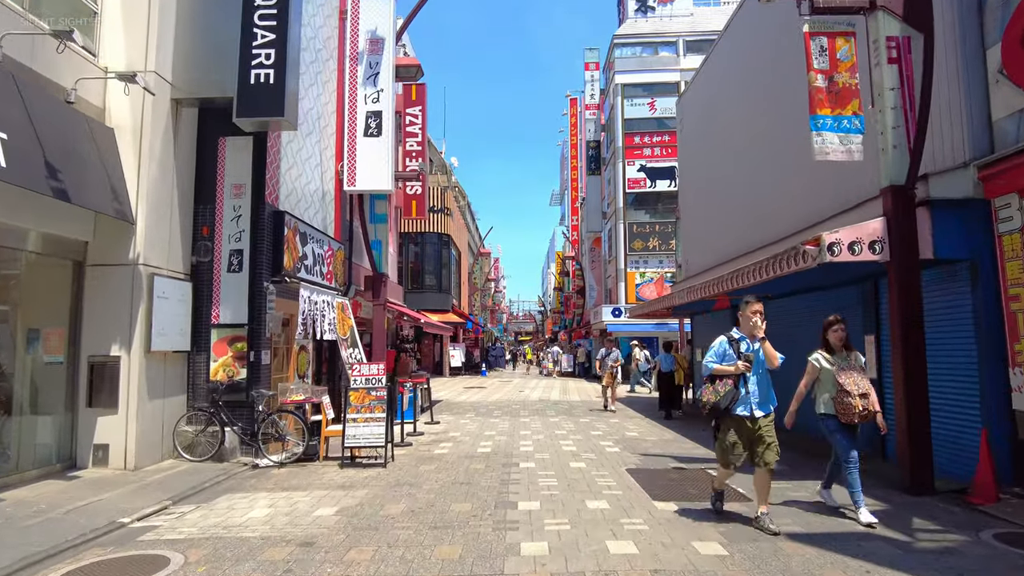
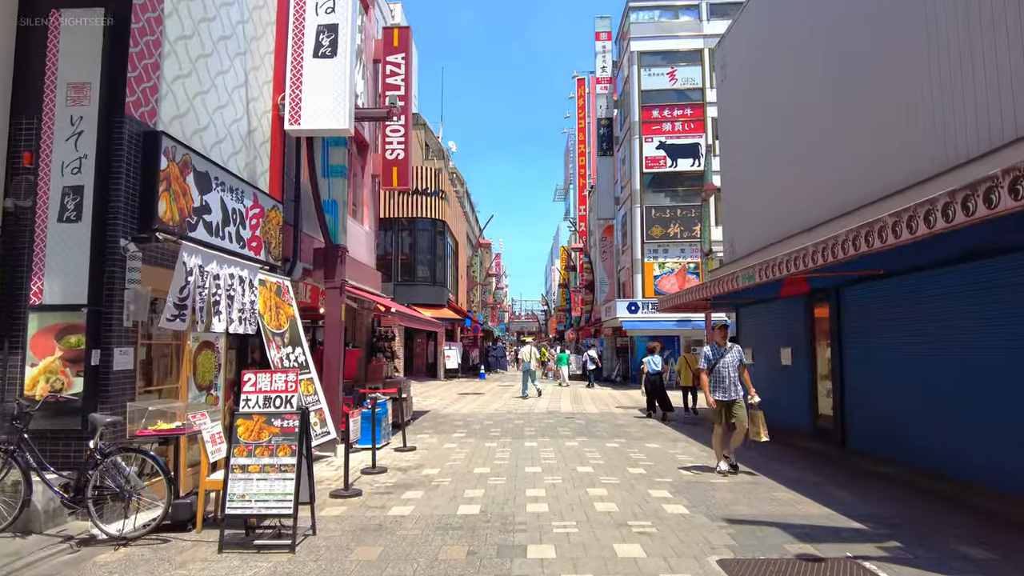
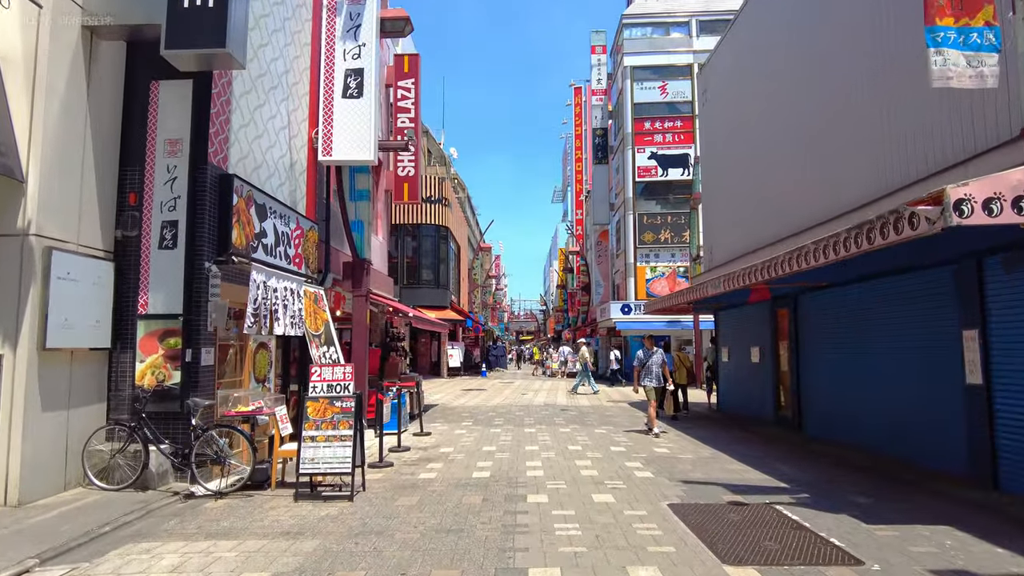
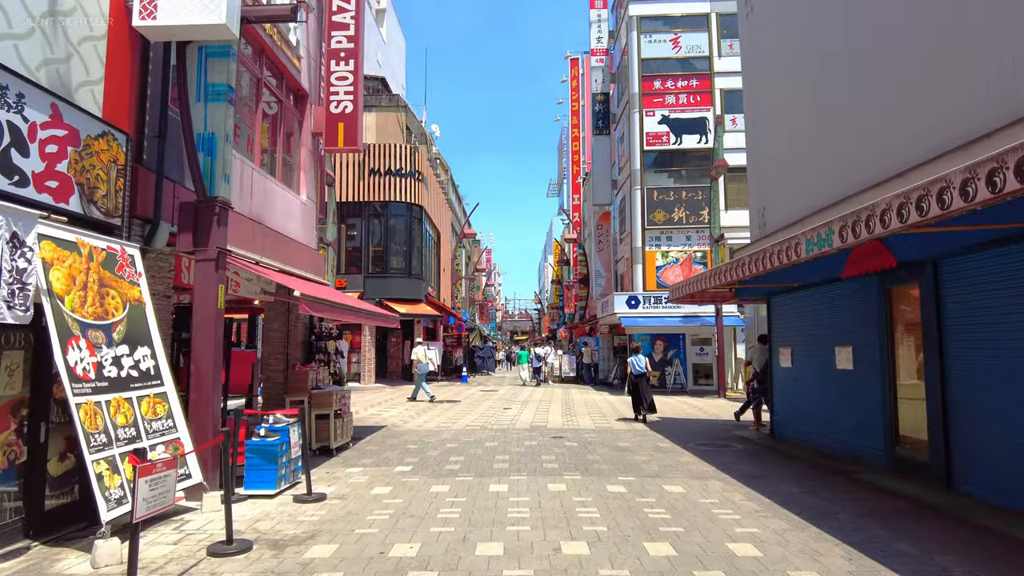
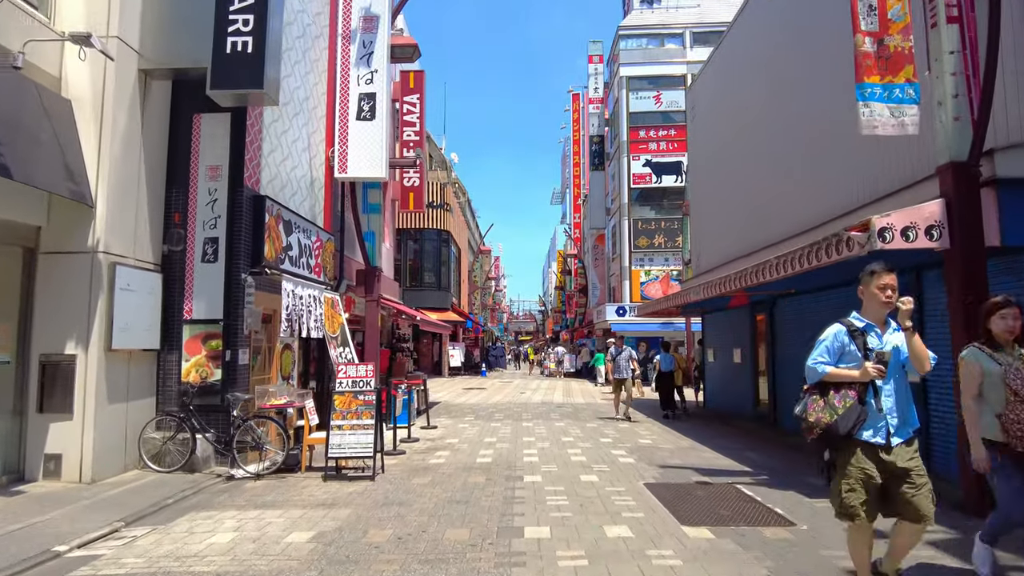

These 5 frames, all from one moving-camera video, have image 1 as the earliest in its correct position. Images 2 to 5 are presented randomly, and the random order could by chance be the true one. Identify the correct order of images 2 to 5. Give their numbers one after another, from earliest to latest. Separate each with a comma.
5, 3, 2, 4
